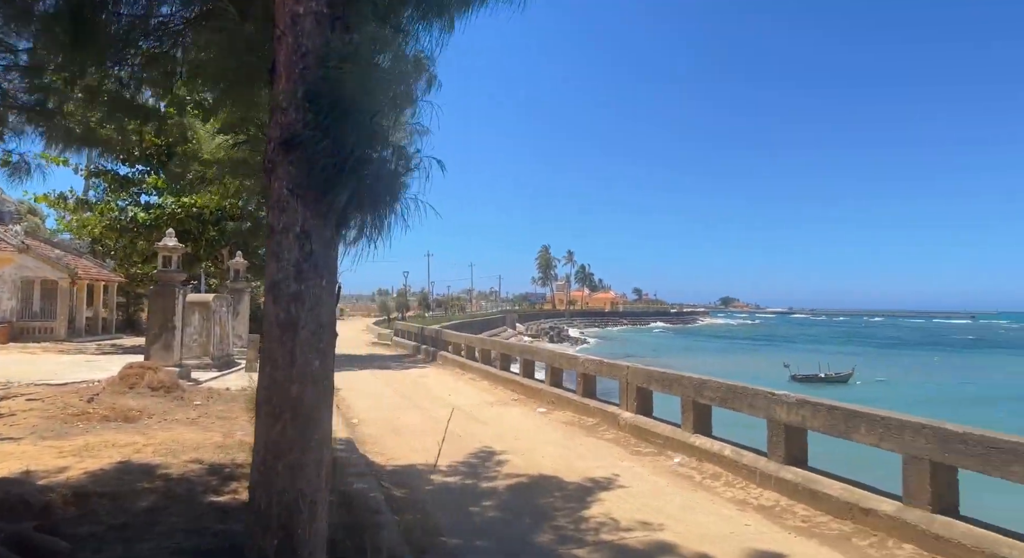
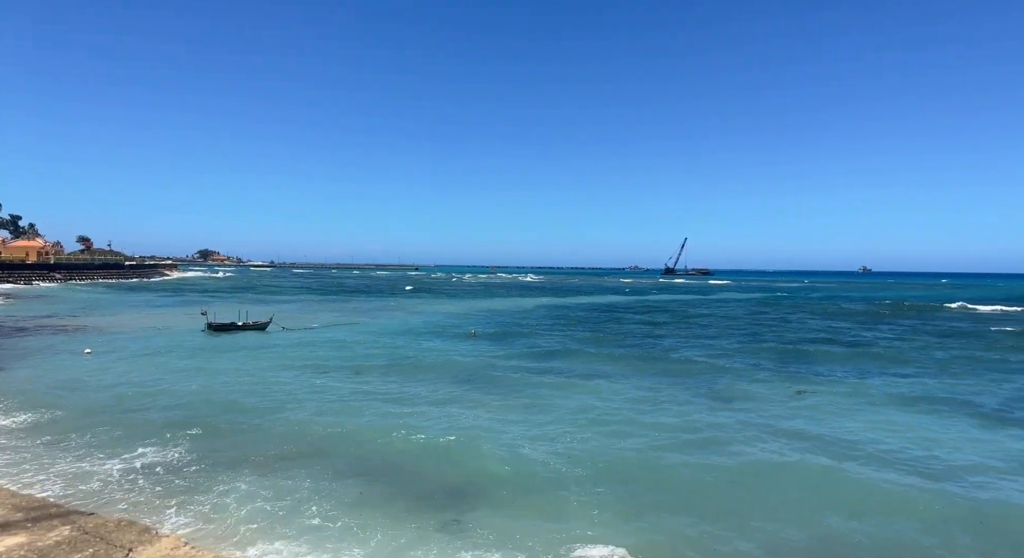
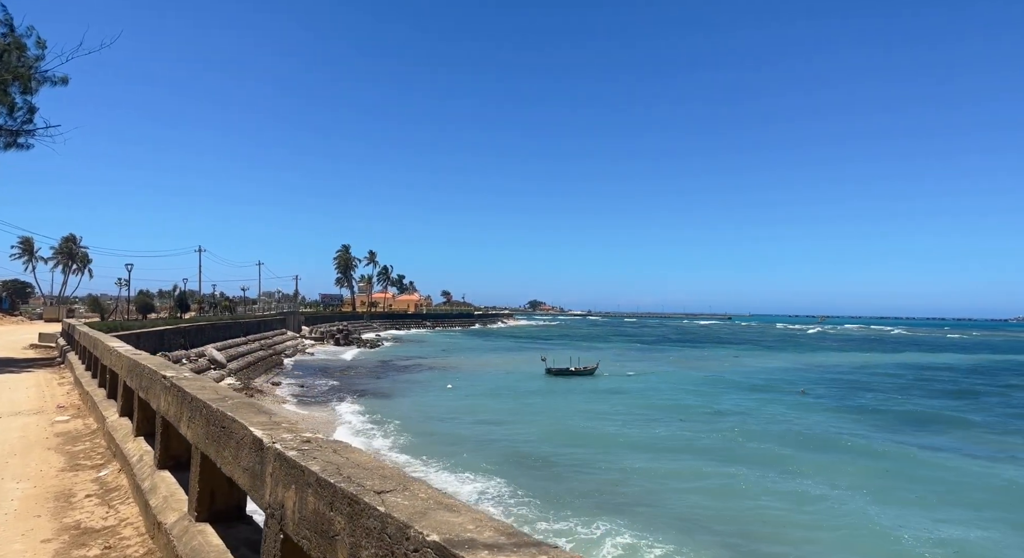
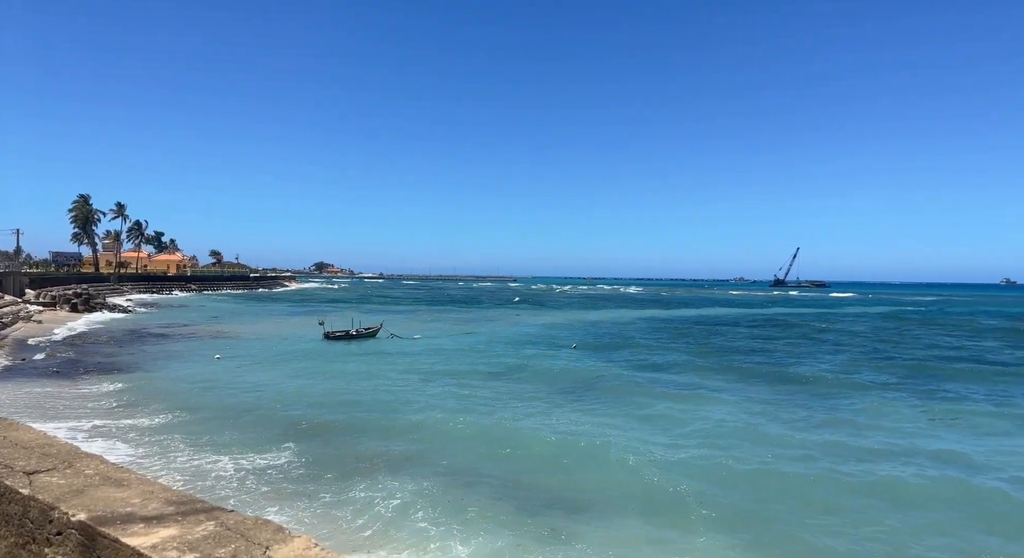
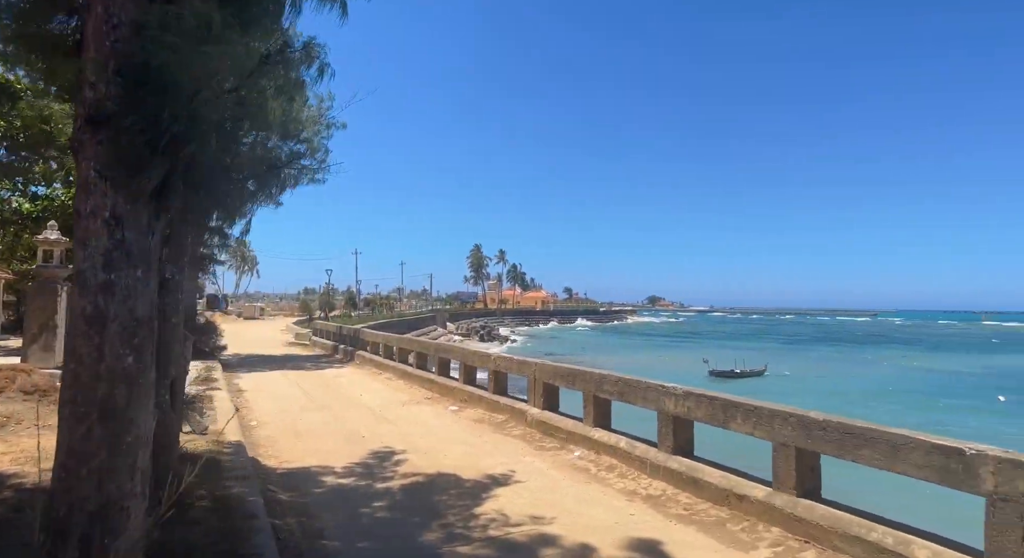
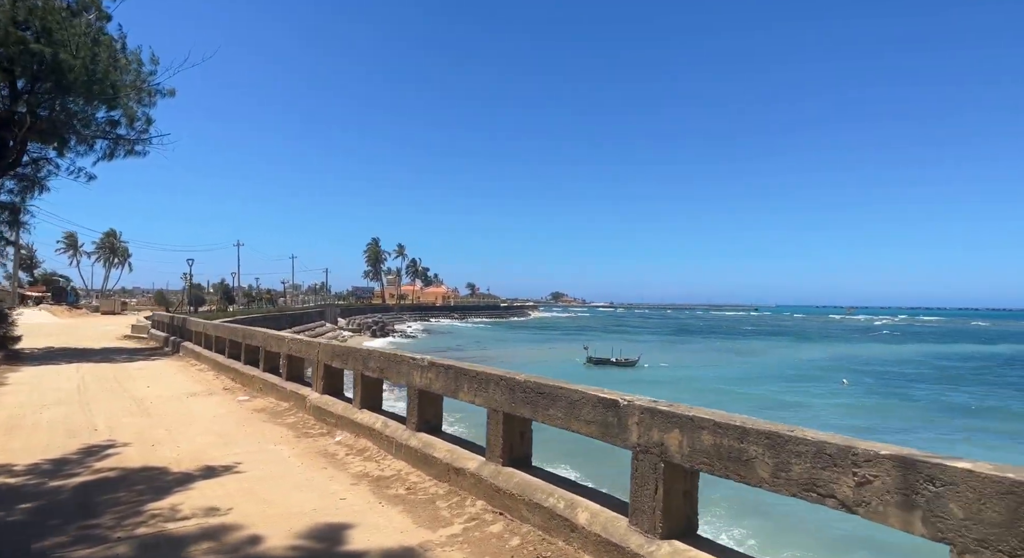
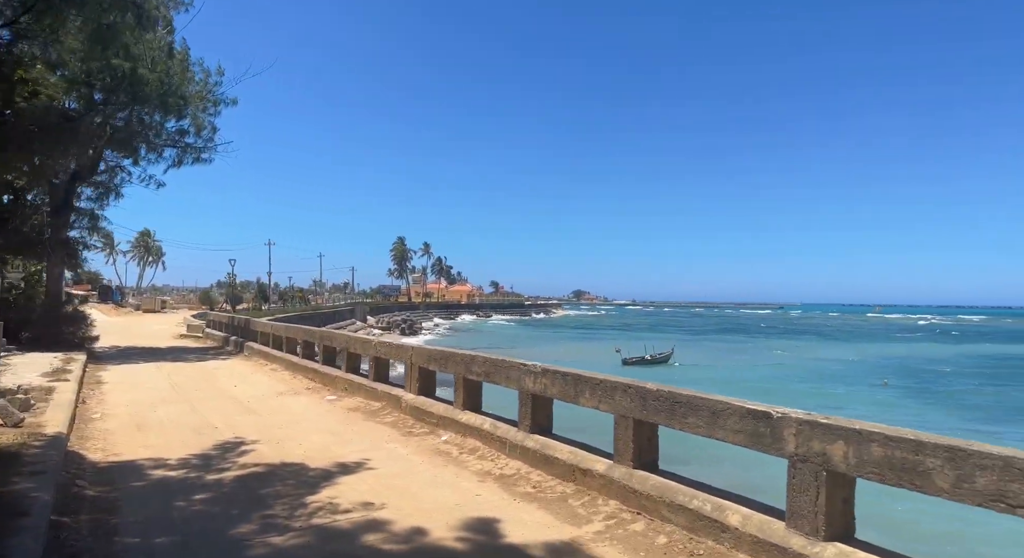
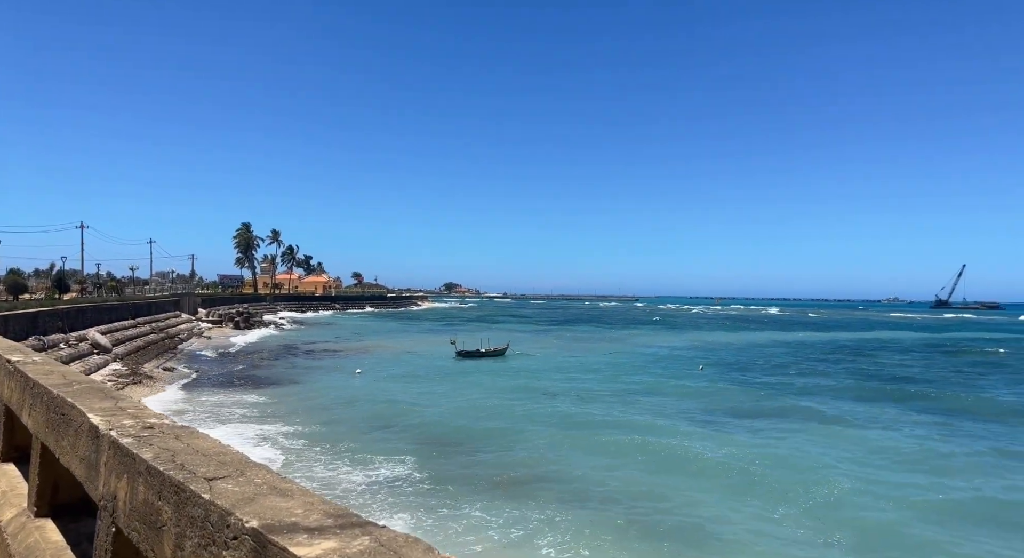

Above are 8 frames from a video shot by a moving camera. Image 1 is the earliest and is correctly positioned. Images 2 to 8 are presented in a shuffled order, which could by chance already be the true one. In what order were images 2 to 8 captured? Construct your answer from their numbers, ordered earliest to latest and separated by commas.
5, 7, 6, 3, 8, 4, 2
